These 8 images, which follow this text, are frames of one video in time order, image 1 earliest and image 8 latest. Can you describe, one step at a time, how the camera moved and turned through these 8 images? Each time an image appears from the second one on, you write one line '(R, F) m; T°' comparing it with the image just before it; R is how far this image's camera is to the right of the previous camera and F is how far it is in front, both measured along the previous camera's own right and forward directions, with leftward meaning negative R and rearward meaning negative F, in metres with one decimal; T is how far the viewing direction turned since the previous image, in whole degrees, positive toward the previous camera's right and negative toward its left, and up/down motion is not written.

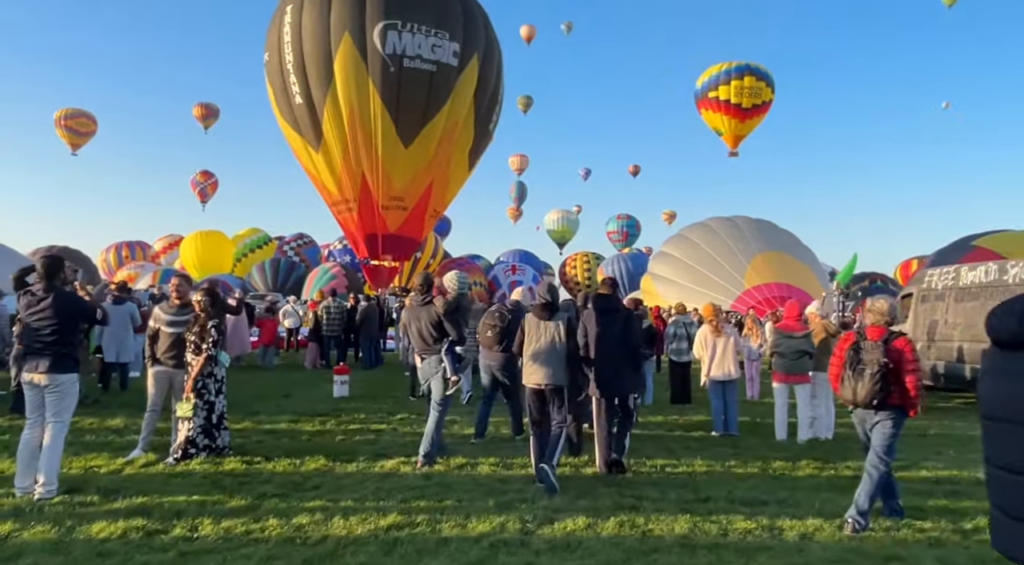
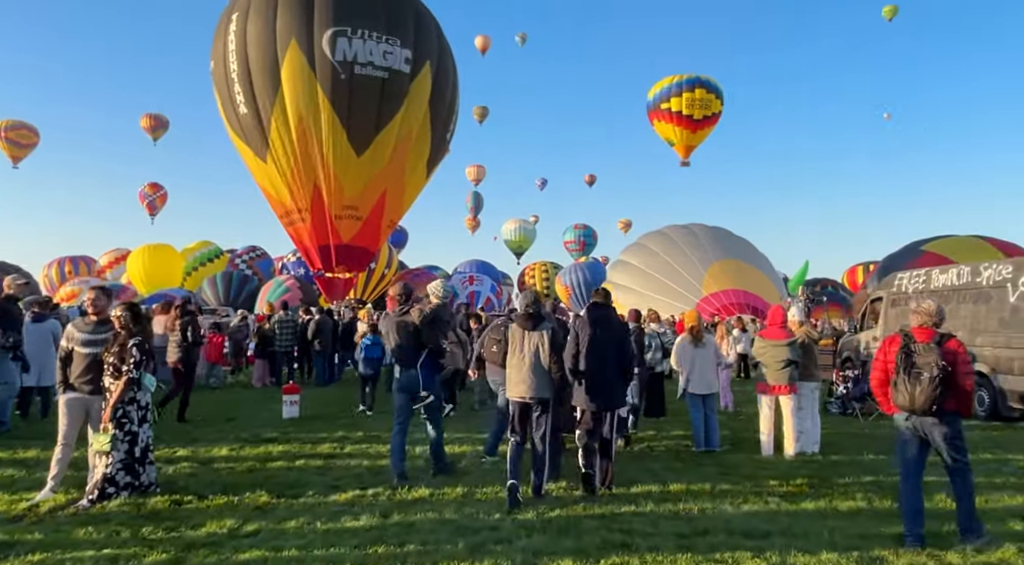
(-0.1, +0.6) m; +3°
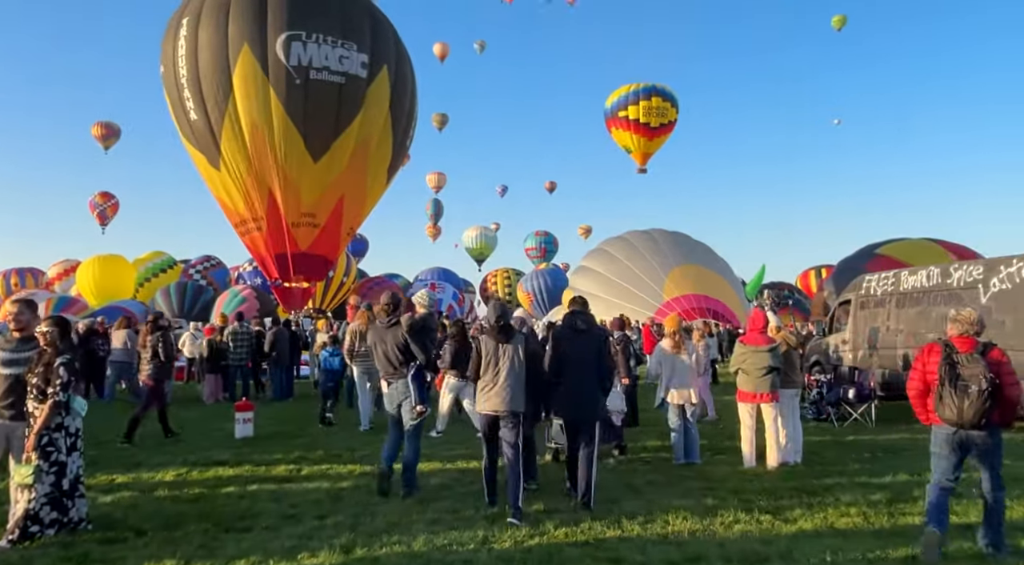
(-0.1, +0.4) m; +3°
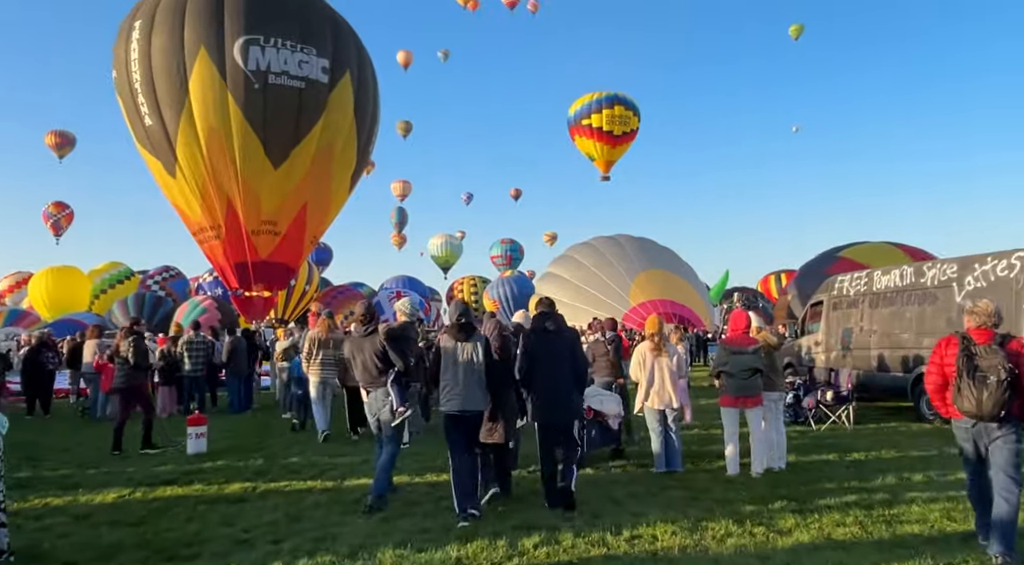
(0.0, +0.4) m; +3°
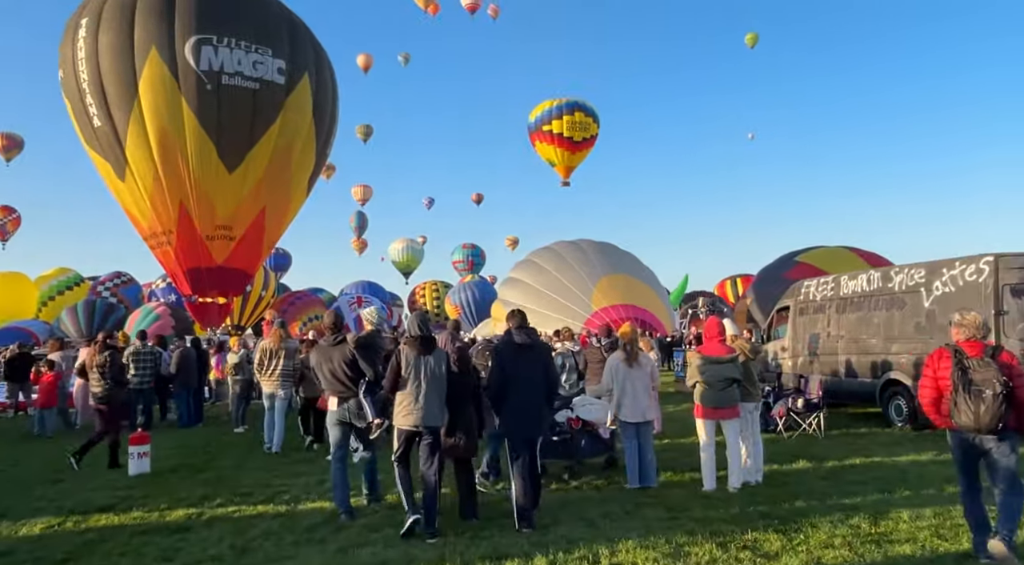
(0.0, +0.4) m; +3°
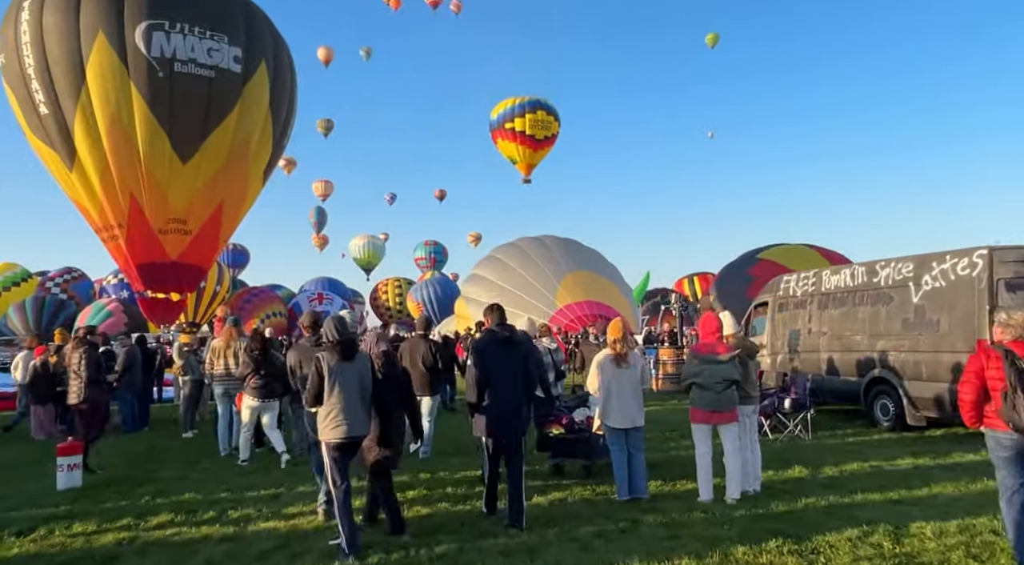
(-0.1, +0.6) m; +3°
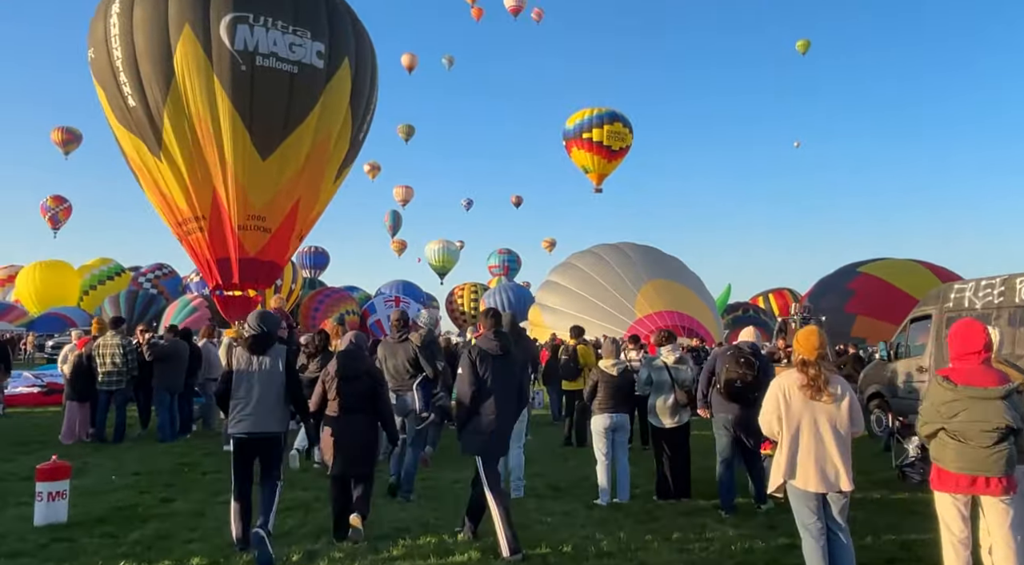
(-0.4, +1.9) m; -6°
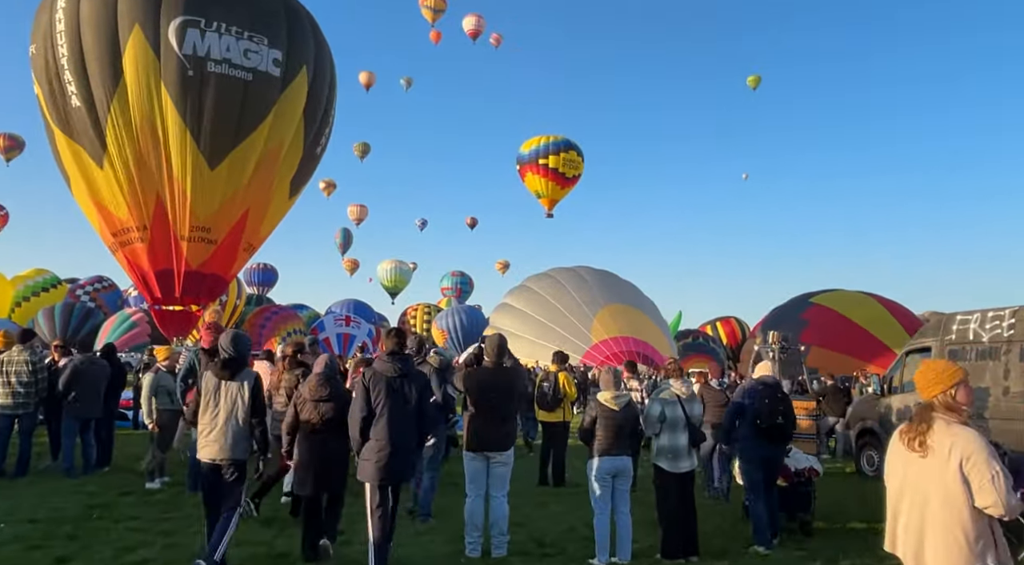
(-0.2, +1.0) m; +4°
